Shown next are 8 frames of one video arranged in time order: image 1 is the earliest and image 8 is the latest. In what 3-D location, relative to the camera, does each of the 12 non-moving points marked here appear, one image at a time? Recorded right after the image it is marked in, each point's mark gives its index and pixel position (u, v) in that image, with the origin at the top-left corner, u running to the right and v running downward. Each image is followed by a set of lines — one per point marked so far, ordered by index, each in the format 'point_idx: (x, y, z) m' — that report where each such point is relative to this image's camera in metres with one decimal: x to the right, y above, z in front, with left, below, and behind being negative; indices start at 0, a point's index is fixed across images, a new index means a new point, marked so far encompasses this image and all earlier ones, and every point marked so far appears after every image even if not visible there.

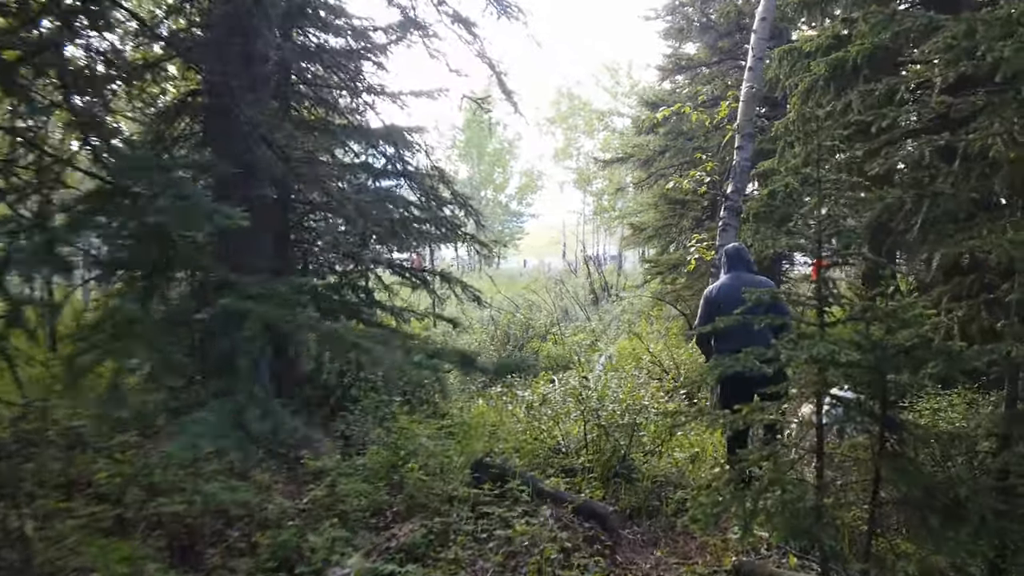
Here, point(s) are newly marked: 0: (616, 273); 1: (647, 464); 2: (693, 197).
0: (+2.9, +0.5, +18.3) m
1: (+1.0, -1.4, +5.1) m
2: (+3.1, +1.6, +11.1) m
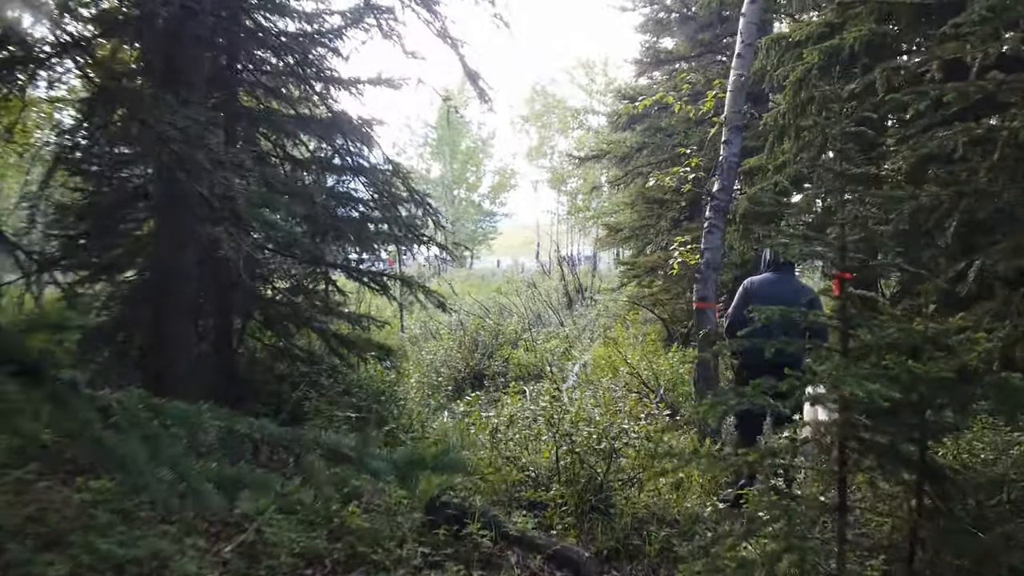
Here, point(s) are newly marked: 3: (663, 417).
0: (+2.2, +0.4, +17.8) m
1: (+0.8, -1.4, +4.5) m
2: (+2.6, +1.5, +10.6) m
3: (+1.5, -1.4, +6.2) m
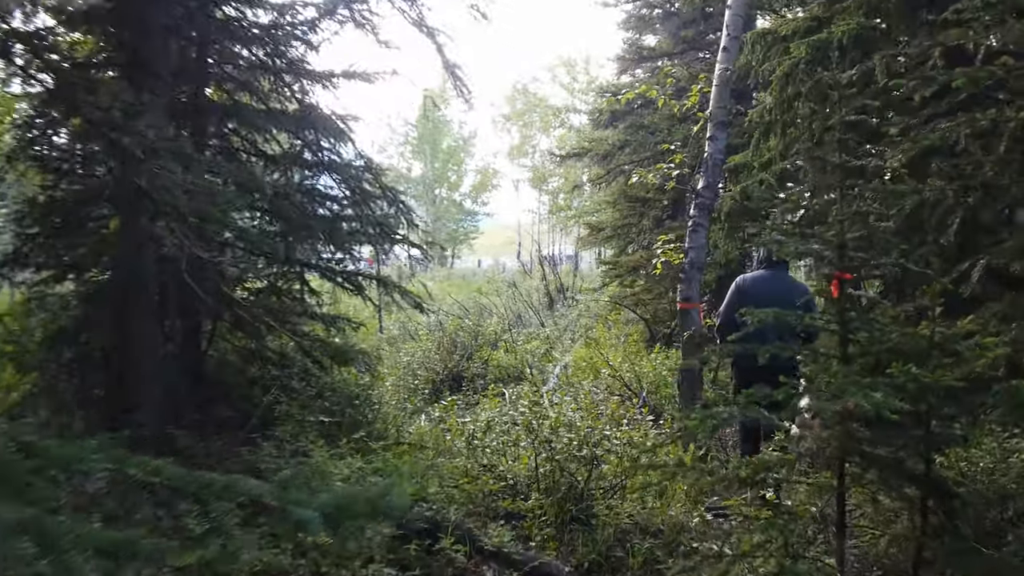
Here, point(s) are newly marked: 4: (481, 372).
0: (+1.6, +0.4, +17.7) m
1: (+0.6, -1.4, +4.3) m
2: (+2.3, +1.5, +10.4) m
3: (+1.3, -1.4, +6.0) m
4: (-0.4, -1.1, +8.9) m
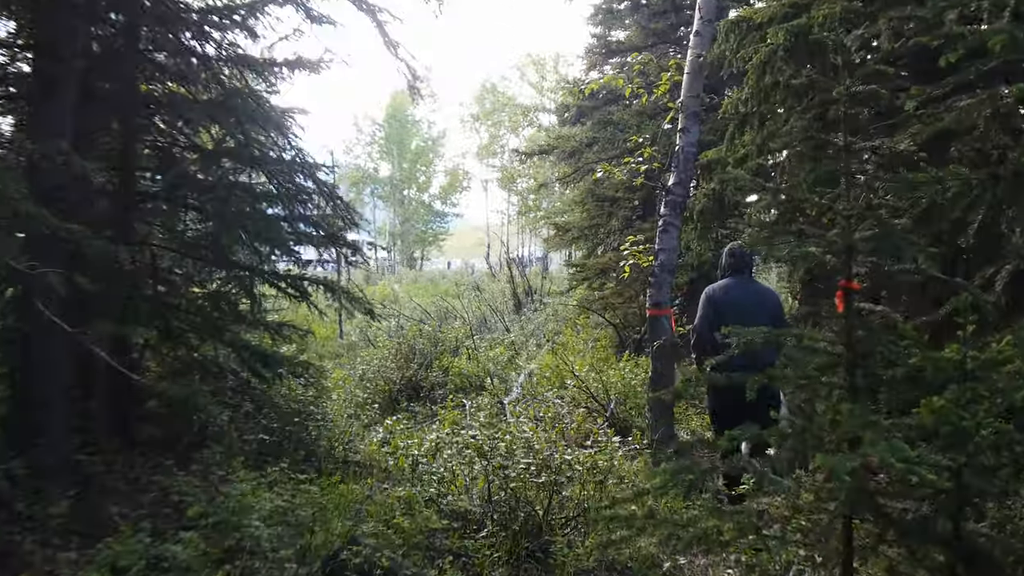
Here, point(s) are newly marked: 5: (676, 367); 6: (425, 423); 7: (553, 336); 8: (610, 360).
0: (+0.8, +0.3, +17.2) m
1: (+0.3, -1.5, +3.8) m
2: (+1.7, +1.5, +10.0) m
3: (+0.9, -1.4, +5.6) m
4: (-0.9, -1.2, +8.3) m
5: (+1.3, -0.6, +5.2) m
6: (-0.9, -1.4, +6.9) m
7: (+0.7, -0.8, +11.1) m
8: (+1.3, -1.0, +9.0) m
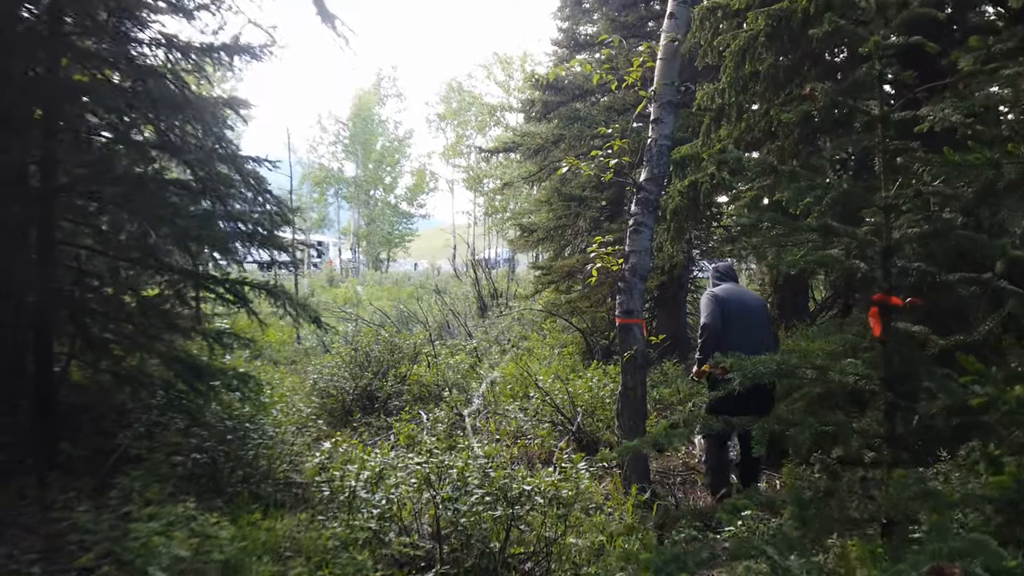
0: (-0.1, +0.3, +16.8) m
1: (+0.1, -1.5, +3.4) m
2: (+1.2, +1.4, +9.6) m
3: (+0.6, -1.4, +5.2) m
4: (-1.4, -1.2, +7.8) m
5: (+1.0, -0.7, +4.8) m
6: (-1.3, -1.5, +6.4) m
7: (+0.1, -0.9, +10.6) m
8: (+0.8, -1.0, +8.6) m
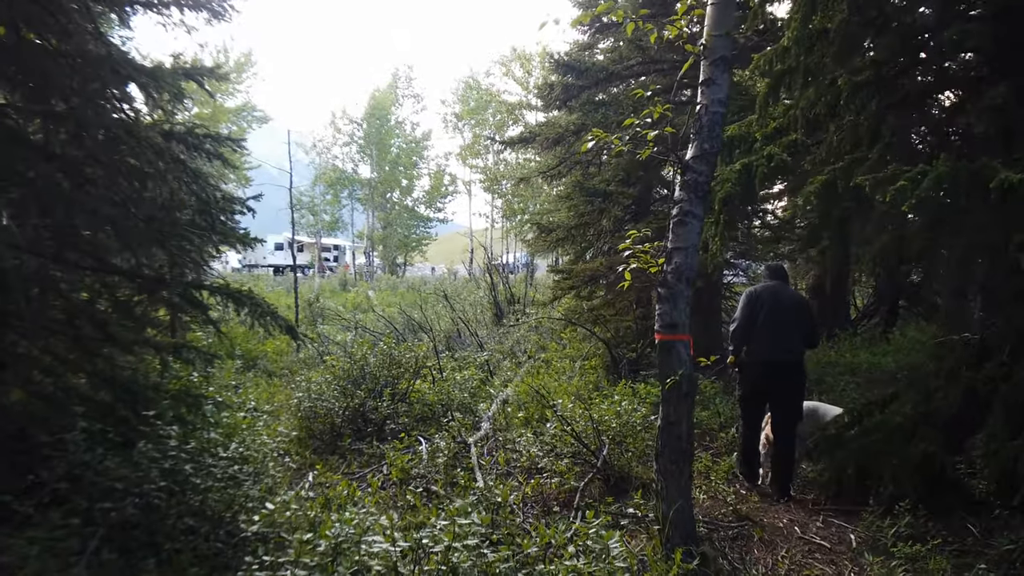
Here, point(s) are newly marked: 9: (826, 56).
0: (+0.3, +0.1, +15.8) m
1: (+0.1, -1.5, +2.3) m
2: (+1.4, +1.3, +8.6) m
3: (+0.7, -1.5, +4.1) m
4: (-1.2, -1.3, +6.8) m
5: (+1.0, -0.7, +3.7) m
6: (-1.2, -1.5, +5.4) m
7: (+0.3, -0.9, +9.6) m
8: (+1.0, -1.1, +7.5) m
9: (+2.2, +1.6, +4.6) m
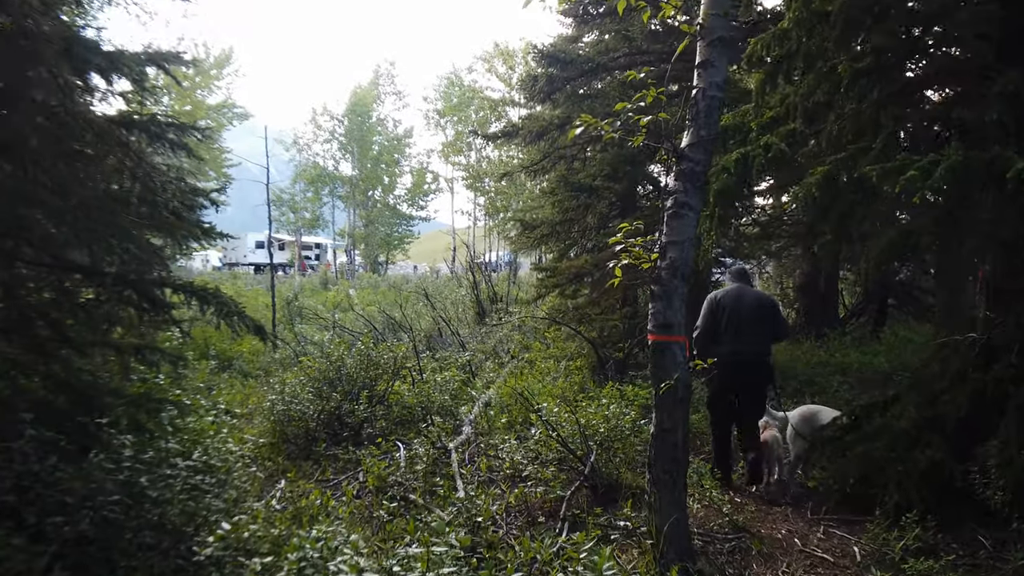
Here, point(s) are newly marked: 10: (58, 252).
0: (-0.1, +0.2, +15.5) m
1: (+0.1, -1.5, +2.1) m
2: (+1.2, +1.4, +8.4) m
3: (+0.6, -1.5, +3.9) m
4: (-1.4, -1.3, +6.5) m
5: (+0.9, -0.7, +3.5) m
6: (-1.3, -1.5, +5.1) m
7: (+0.1, -0.9, +9.3) m
8: (+0.8, -1.1, +7.3) m
9: (+2.1, +1.6, +4.4) m
10: (-2.7, +0.2, +3.9) m
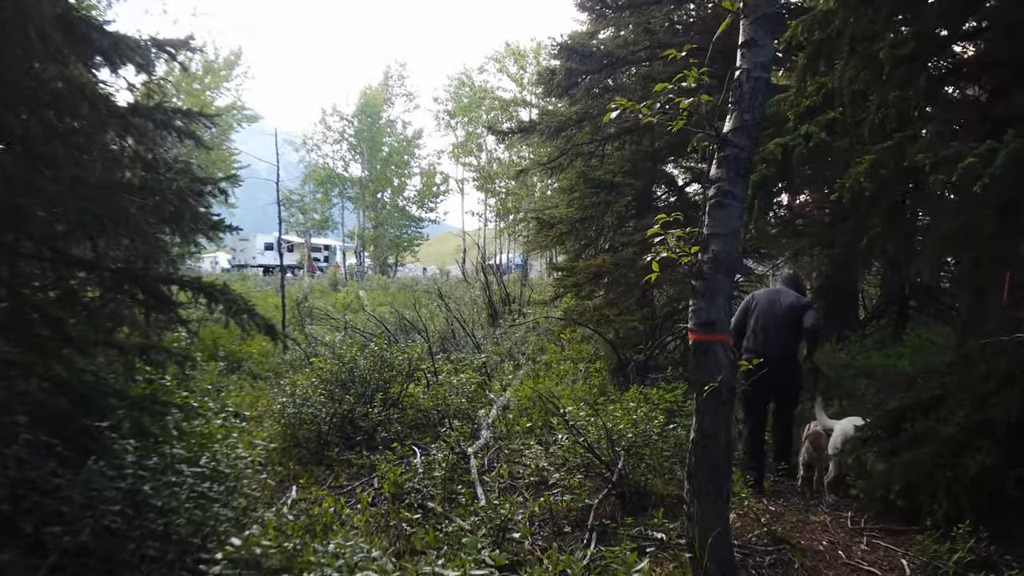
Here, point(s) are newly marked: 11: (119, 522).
0: (+0.2, +0.1, +15.3) m
1: (+0.2, -1.5, +1.8) m
2: (+1.4, +1.4, +8.1) m
3: (+0.7, -1.4, +3.6) m
4: (-1.2, -1.3, +6.3) m
5: (+1.1, -0.7, +3.2) m
6: (-1.2, -1.5, +4.9) m
7: (+0.3, -0.9, +9.1) m
8: (+1.0, -1.1, +7.0) m
9: (+2.3, +1.7, +4.1) m
10: (-2.6, +0.2, +3.7) m
11: (-2.0, -1.2, +3.3) m
